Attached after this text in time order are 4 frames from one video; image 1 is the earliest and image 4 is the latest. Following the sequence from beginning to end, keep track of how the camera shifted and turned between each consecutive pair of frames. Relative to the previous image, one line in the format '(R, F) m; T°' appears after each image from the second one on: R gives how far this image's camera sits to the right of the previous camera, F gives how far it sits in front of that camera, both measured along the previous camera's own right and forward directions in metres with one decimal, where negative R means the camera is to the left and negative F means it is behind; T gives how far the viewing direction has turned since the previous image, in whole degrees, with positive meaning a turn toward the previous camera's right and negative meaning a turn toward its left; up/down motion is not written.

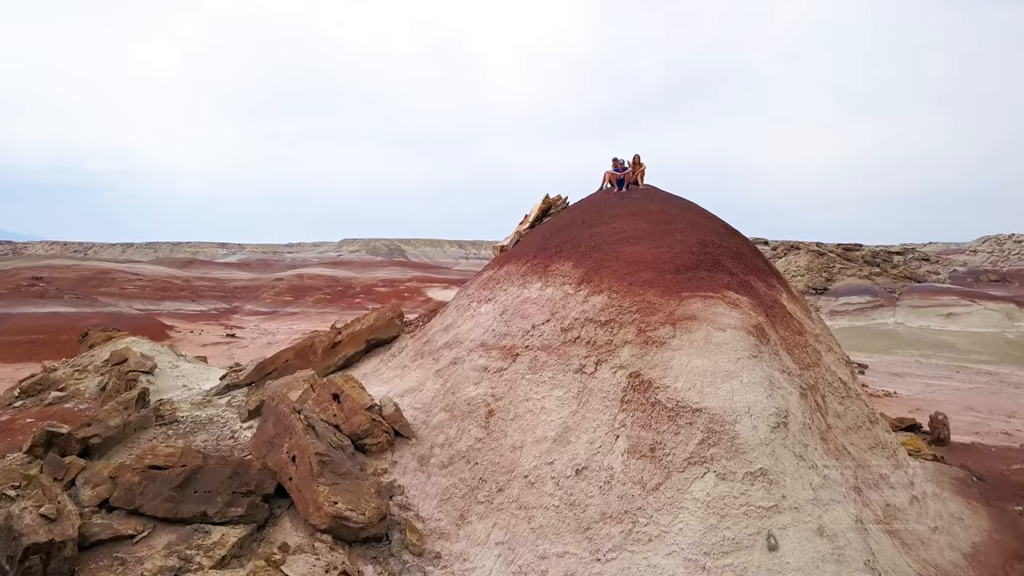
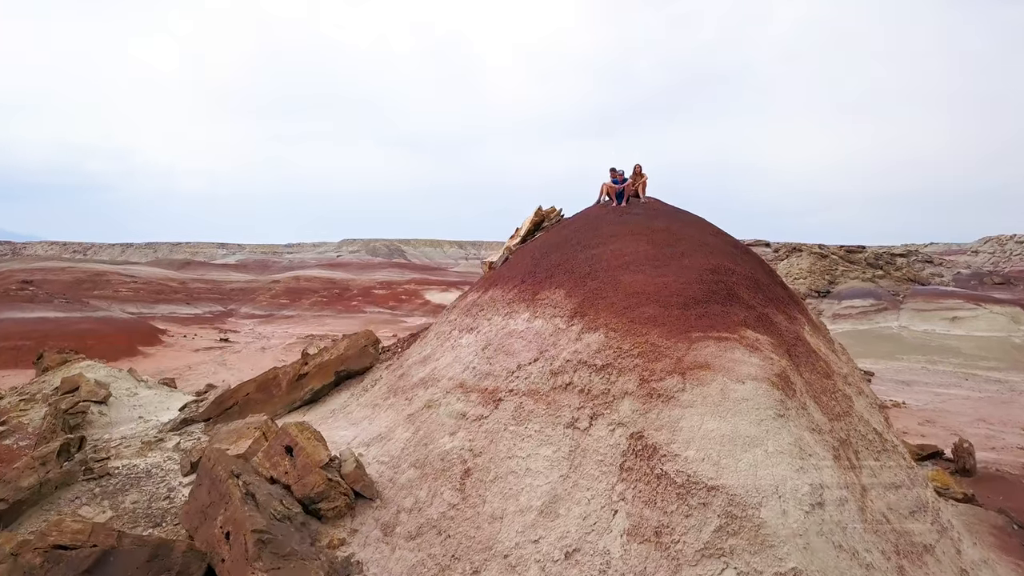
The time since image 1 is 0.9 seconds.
(+0.1, +0.4) m; 0°
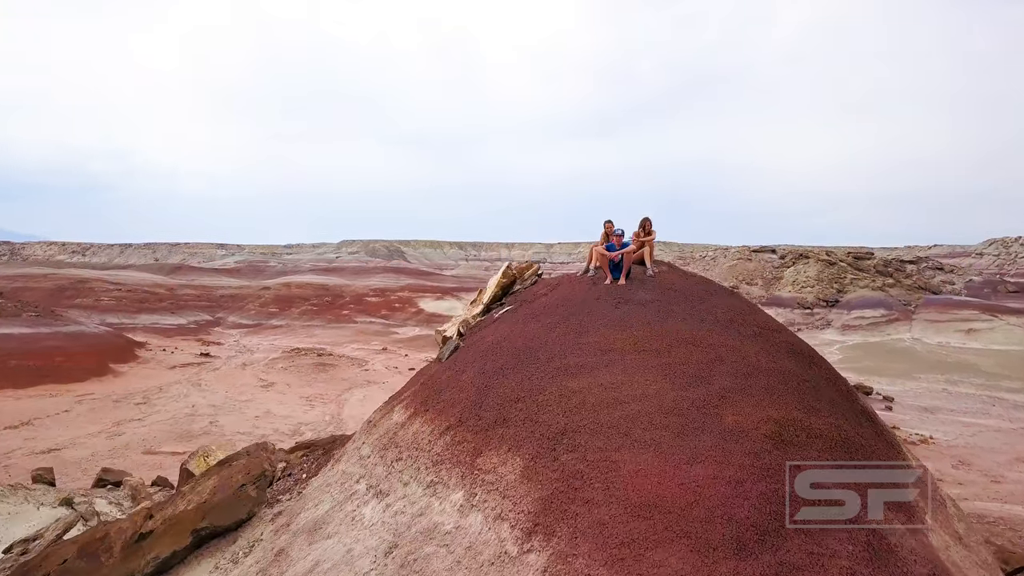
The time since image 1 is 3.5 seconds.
(+0.2, +1.2) m; 0°
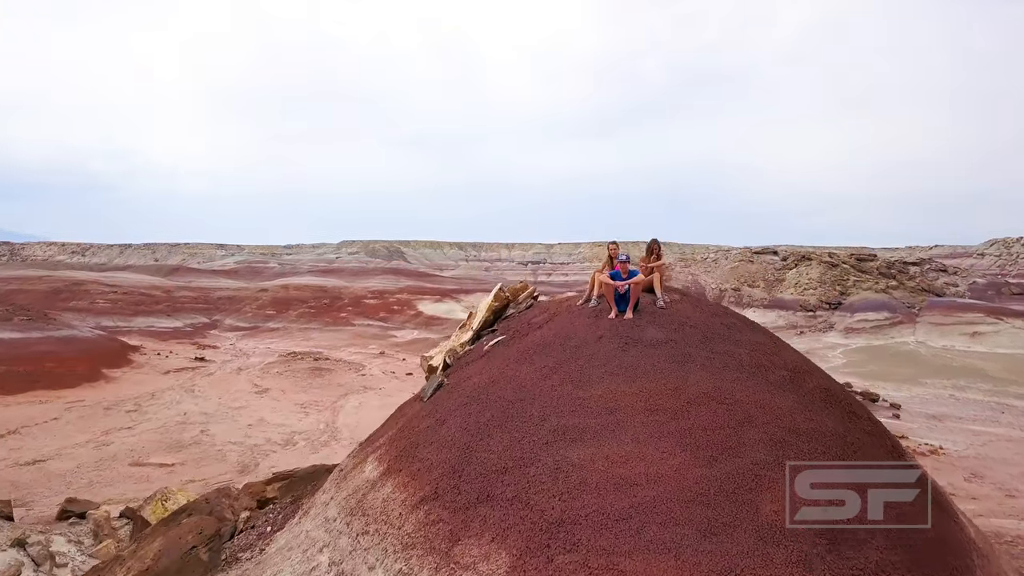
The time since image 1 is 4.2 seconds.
(0.0, +0.3) m; 0°
